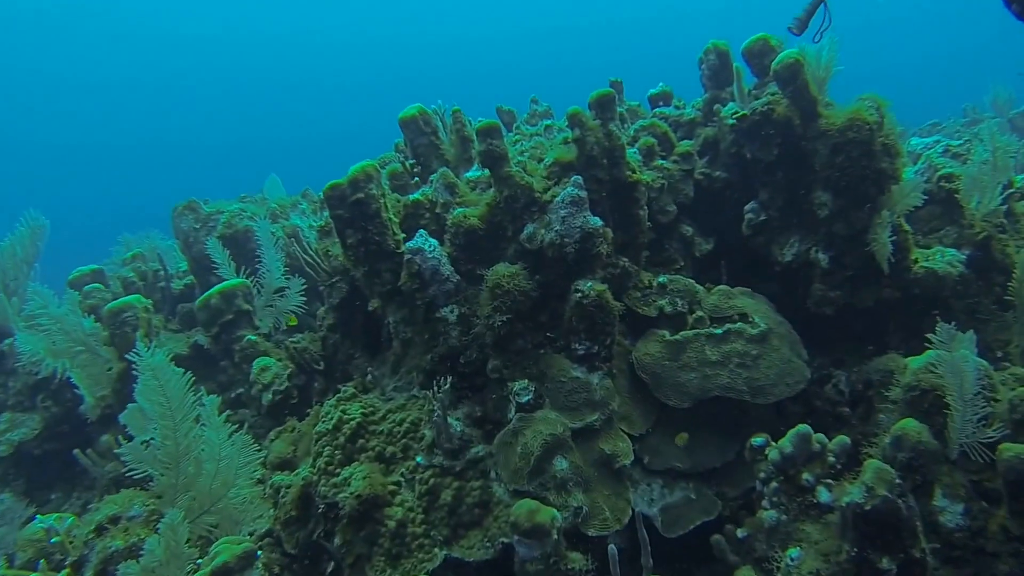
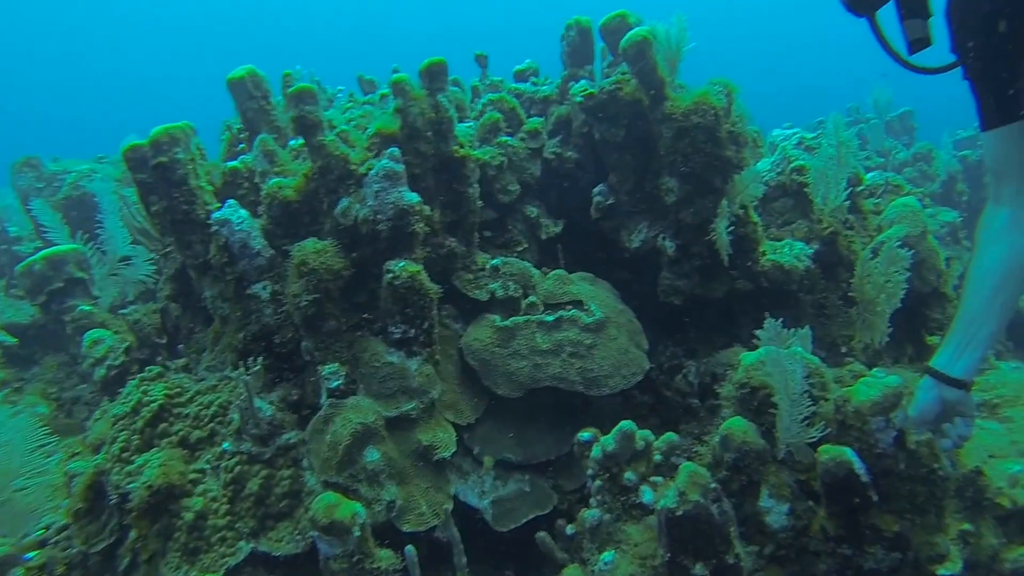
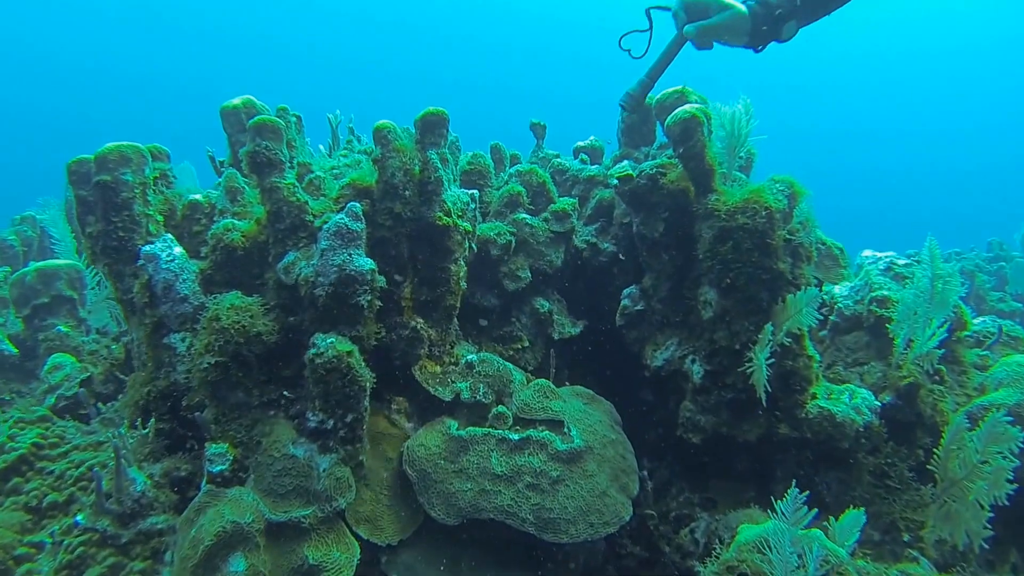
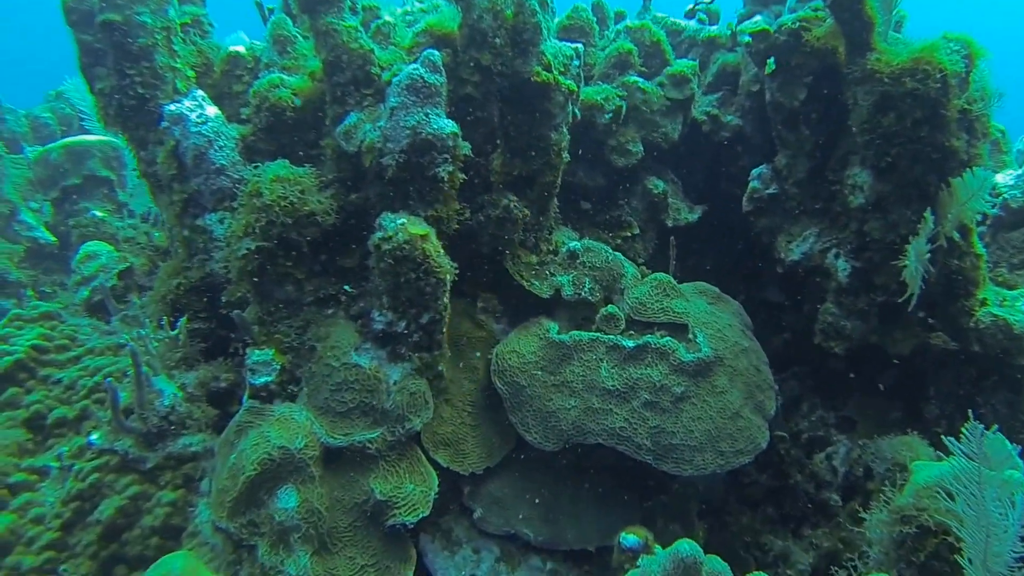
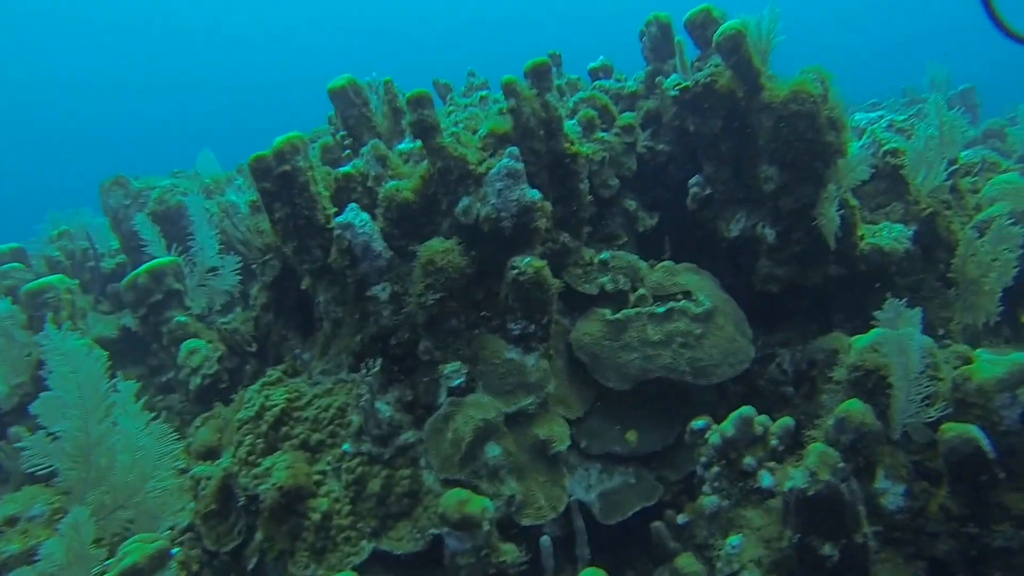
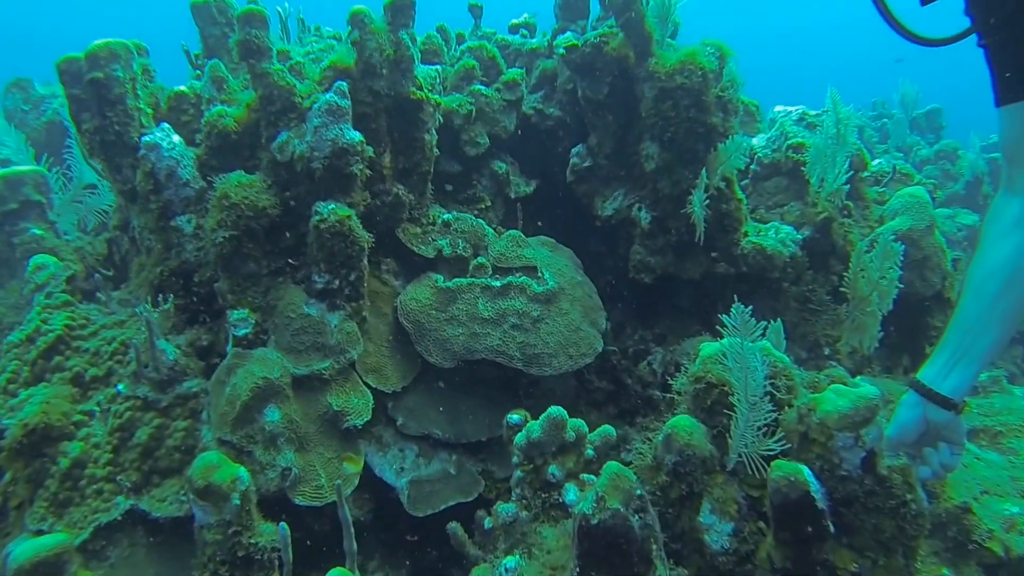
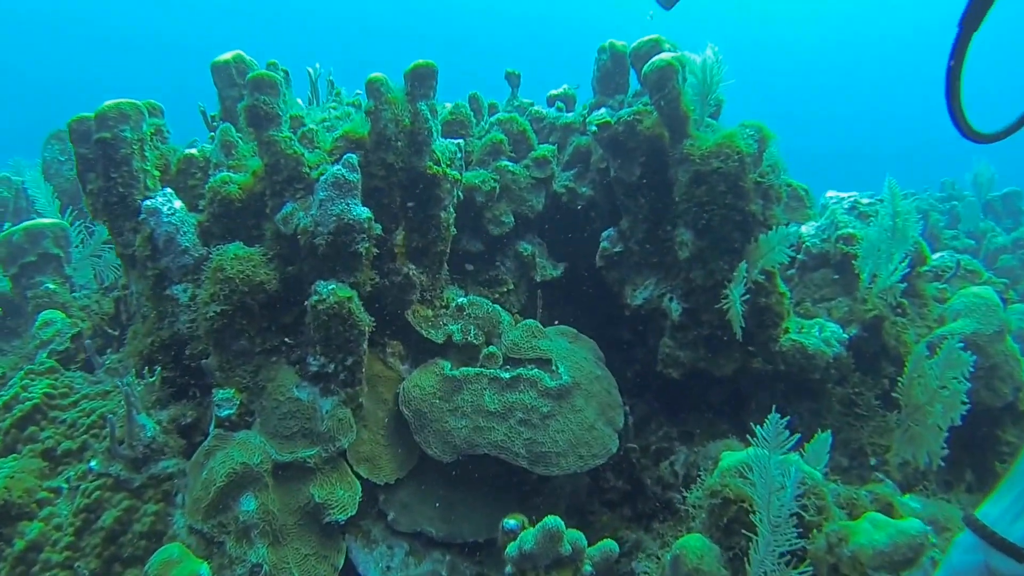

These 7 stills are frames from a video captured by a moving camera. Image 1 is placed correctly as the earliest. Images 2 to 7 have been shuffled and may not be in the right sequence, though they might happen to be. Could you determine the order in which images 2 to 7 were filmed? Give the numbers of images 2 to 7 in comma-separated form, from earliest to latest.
5, 2, 6, 7, 3, 4
